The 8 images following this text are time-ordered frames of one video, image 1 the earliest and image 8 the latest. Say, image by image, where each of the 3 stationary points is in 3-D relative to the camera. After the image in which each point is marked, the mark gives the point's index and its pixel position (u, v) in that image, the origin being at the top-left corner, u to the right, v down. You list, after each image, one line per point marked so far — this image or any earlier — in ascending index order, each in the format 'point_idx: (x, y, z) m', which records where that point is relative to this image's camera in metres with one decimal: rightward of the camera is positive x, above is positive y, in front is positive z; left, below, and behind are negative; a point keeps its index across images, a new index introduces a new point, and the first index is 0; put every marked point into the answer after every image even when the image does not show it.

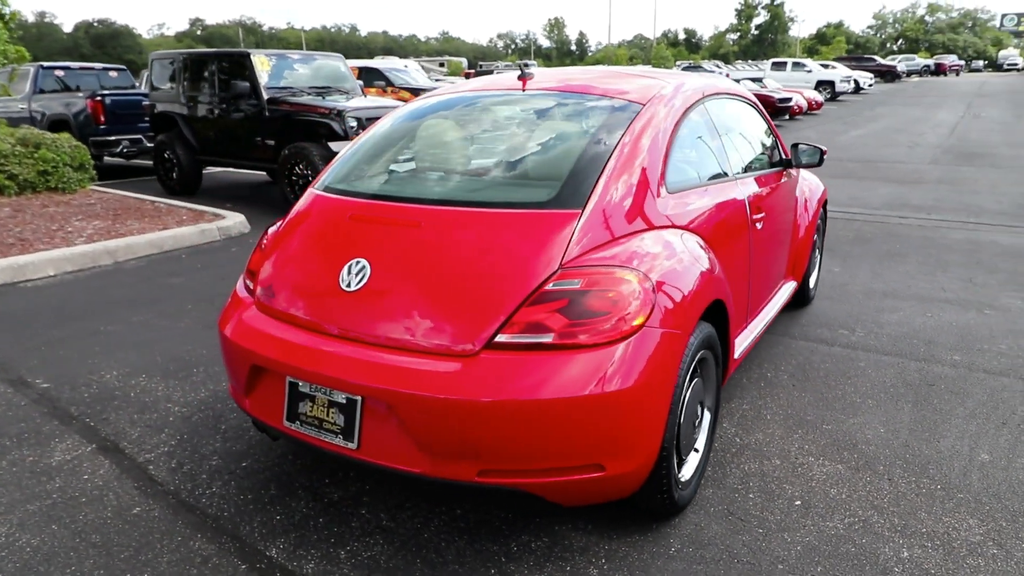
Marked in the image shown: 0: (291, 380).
0: (-0.8, -0.3, +2.3) m
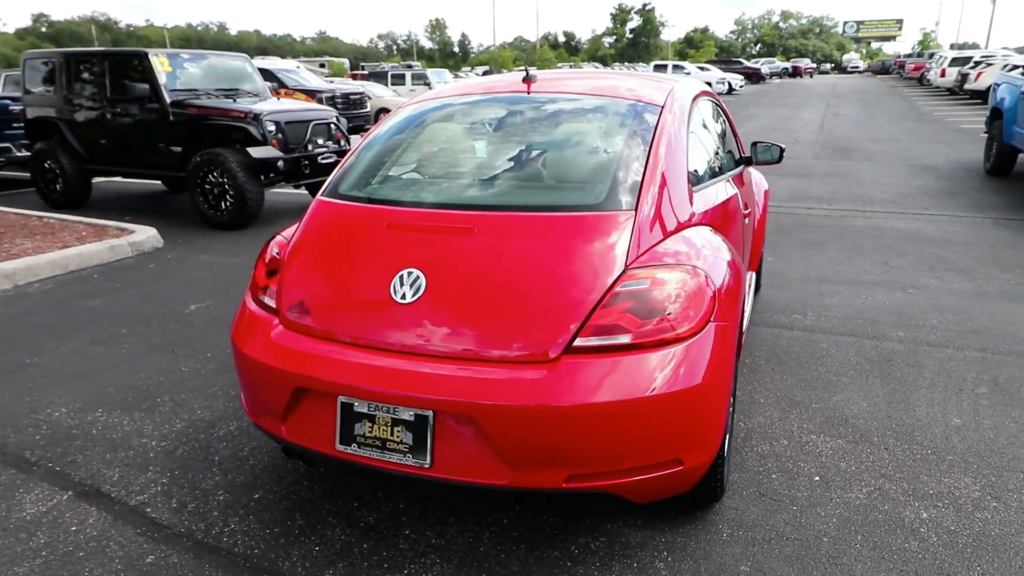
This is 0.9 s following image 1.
0: (-0.5, -0.4, +2.2) m
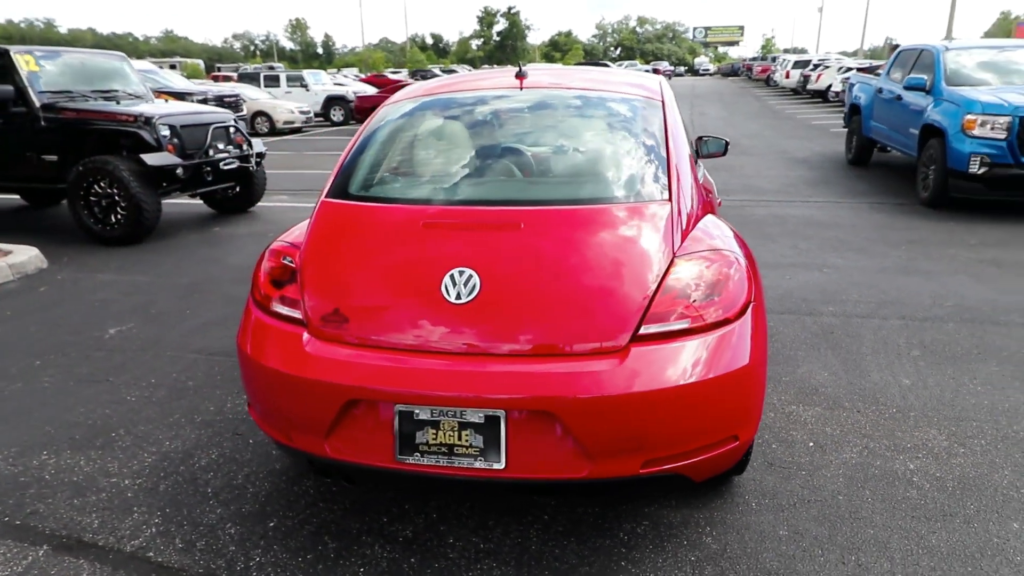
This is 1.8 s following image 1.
0: (-0.3, -0.4, +2.1) m
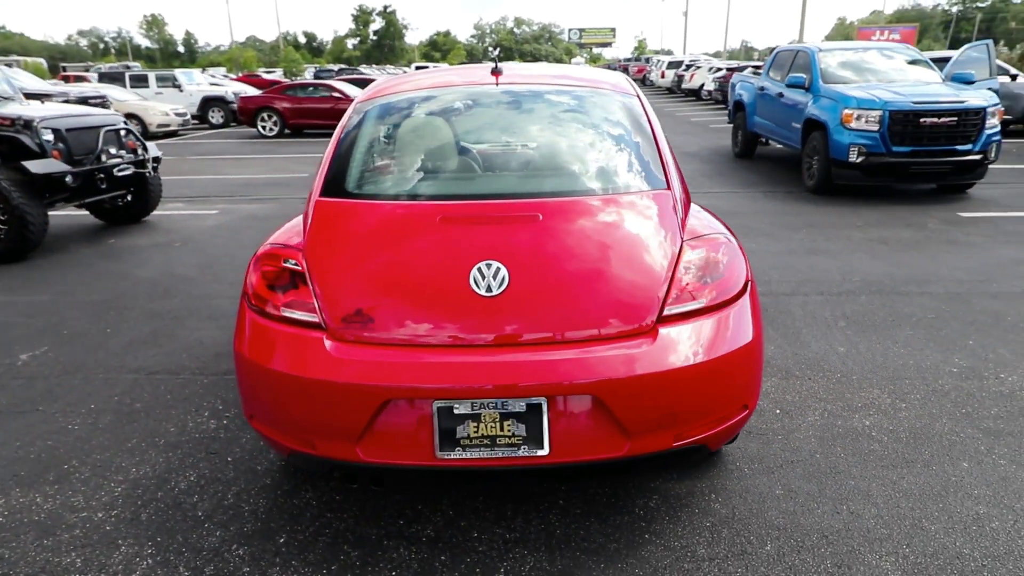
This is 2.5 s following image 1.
0: (-0.2, -0.4, +2.1) m
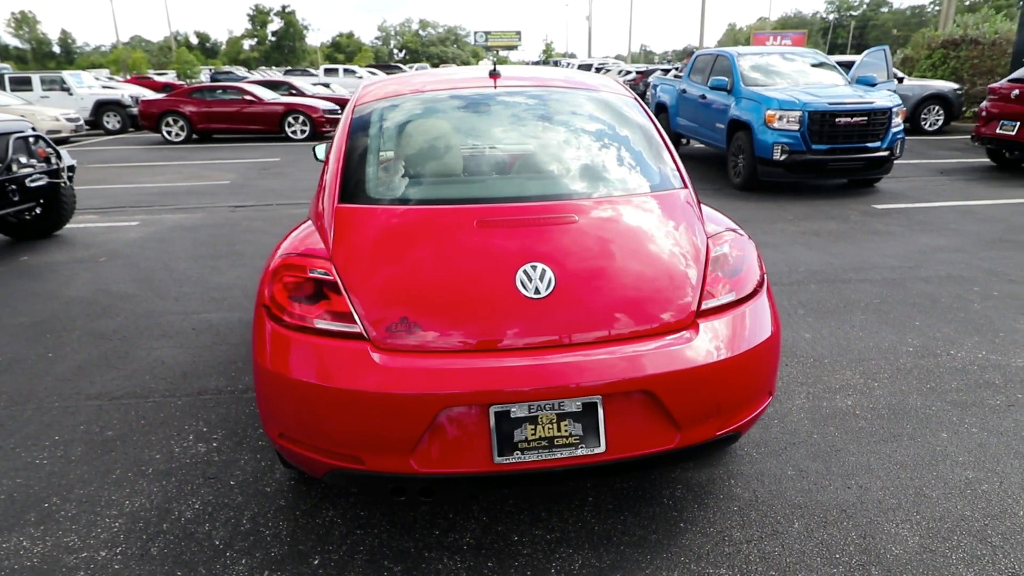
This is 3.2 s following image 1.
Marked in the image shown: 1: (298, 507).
0: (0.0, -0.4, +2.0) m
1: (-0.9, -0.9, +2.6) m
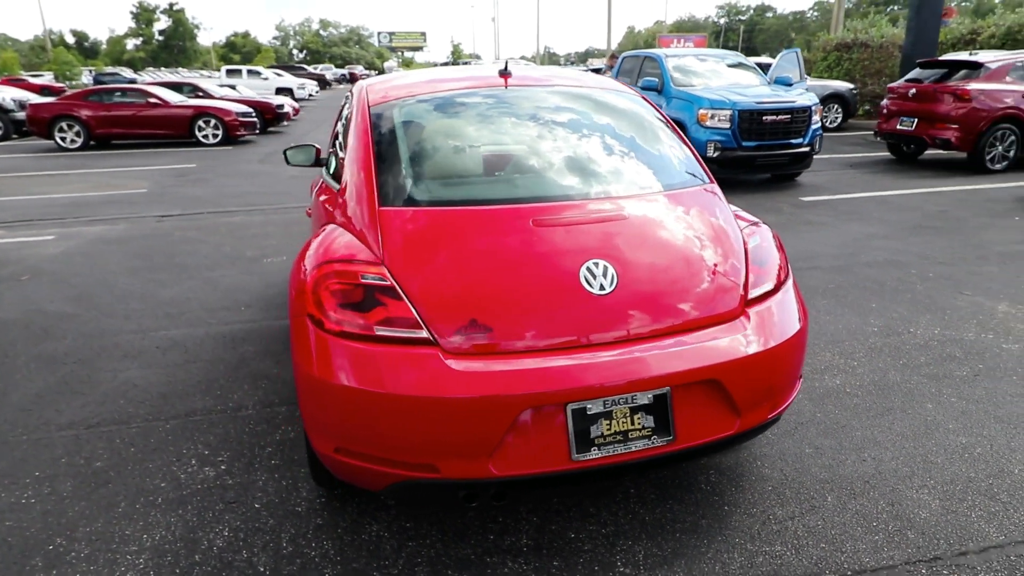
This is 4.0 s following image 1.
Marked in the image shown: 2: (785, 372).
0: (+0.2, -0.4, +2.0) m
1: (-0.7, -0.9, +2.5) m
2: (+1.0, -0.3, +2.4) m
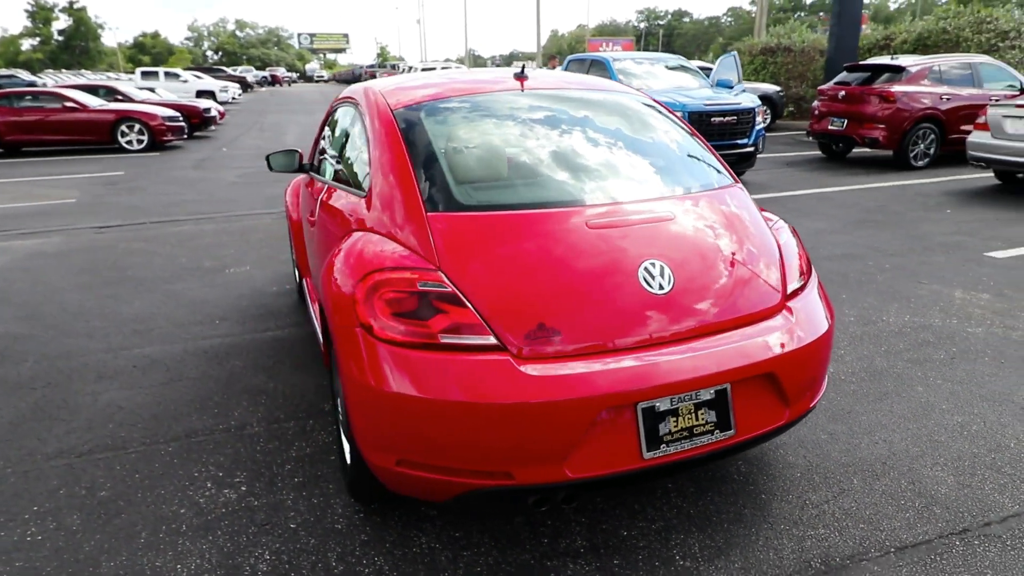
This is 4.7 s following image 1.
0: (+0.4, -0.4, +2.1) m
1: (-0.5, -0.9, +2.5) m
2: (+1.2, -0.3, +2.5) m
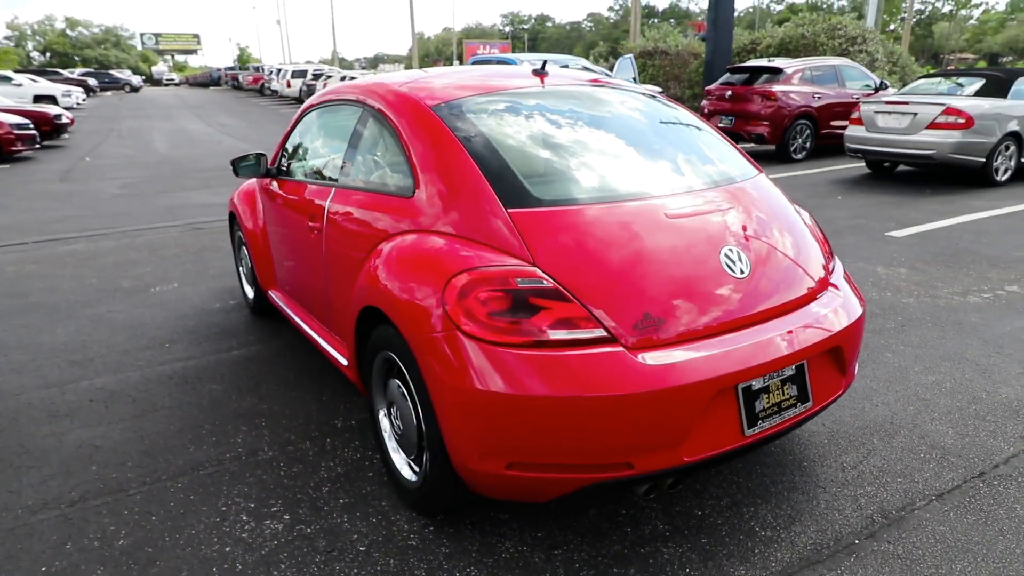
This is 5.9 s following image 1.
0: (+0.7, -0.3, +2.2) m
1: (-0.2, -1.0, +2.4) m
2: (+1.4, -0.2, +2.7) m
